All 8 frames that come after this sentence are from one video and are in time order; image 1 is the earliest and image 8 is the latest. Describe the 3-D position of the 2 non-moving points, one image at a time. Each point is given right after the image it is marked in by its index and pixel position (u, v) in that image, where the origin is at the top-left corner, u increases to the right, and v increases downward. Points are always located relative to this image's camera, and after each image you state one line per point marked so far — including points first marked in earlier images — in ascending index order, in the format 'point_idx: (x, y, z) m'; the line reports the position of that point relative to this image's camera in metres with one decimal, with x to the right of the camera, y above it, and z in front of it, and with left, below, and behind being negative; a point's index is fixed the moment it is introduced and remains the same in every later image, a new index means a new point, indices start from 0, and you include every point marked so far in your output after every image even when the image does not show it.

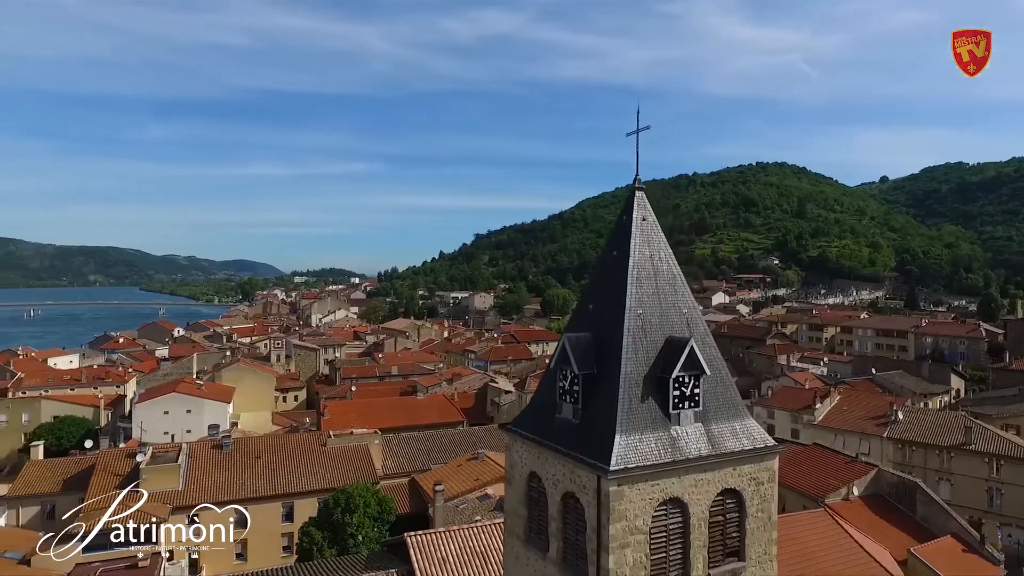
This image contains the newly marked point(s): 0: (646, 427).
0: (+2.5, -2.5, +11.4) m
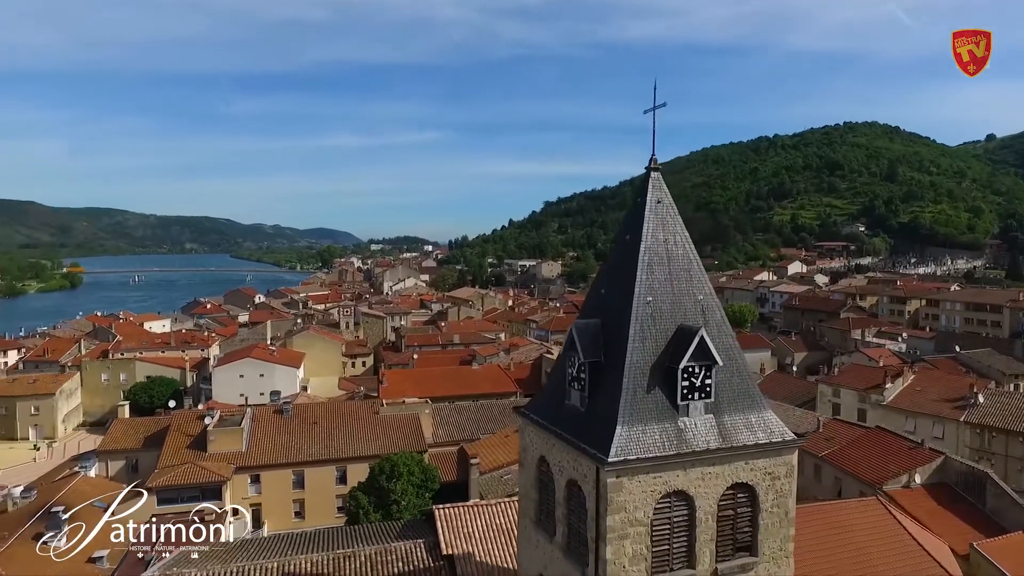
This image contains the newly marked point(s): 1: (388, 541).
0: (+2.5, -2.3, +11.1) m
1: (-3.5, -6.9, +17.2) m
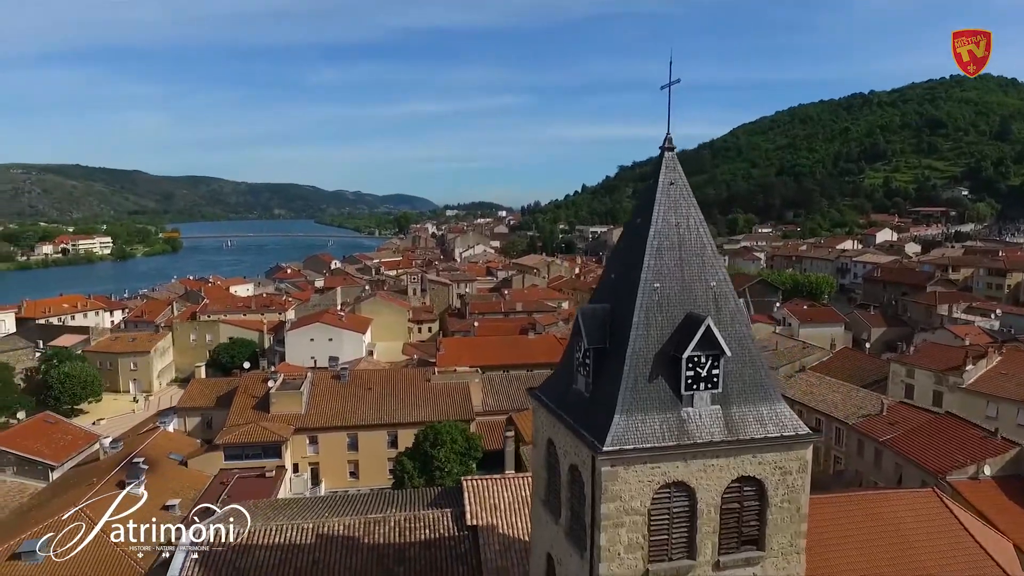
0: (+2.5, -2.1, +10.9) m
1: (-2.7, -6.3, +17.9) m
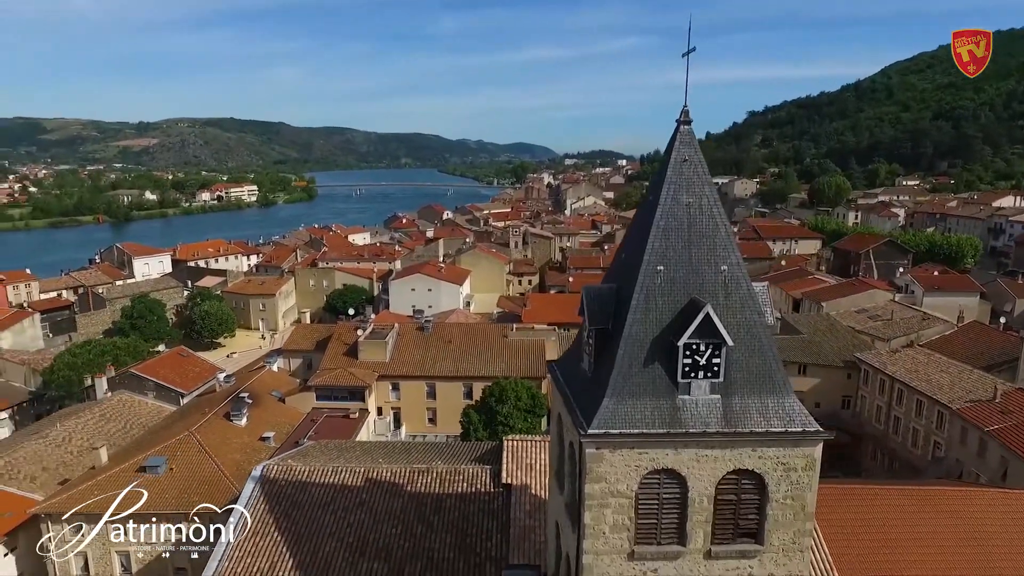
0: (+2.3, -1.8, +10.8) m
1: (-1.5, -5.3, +18.9) m
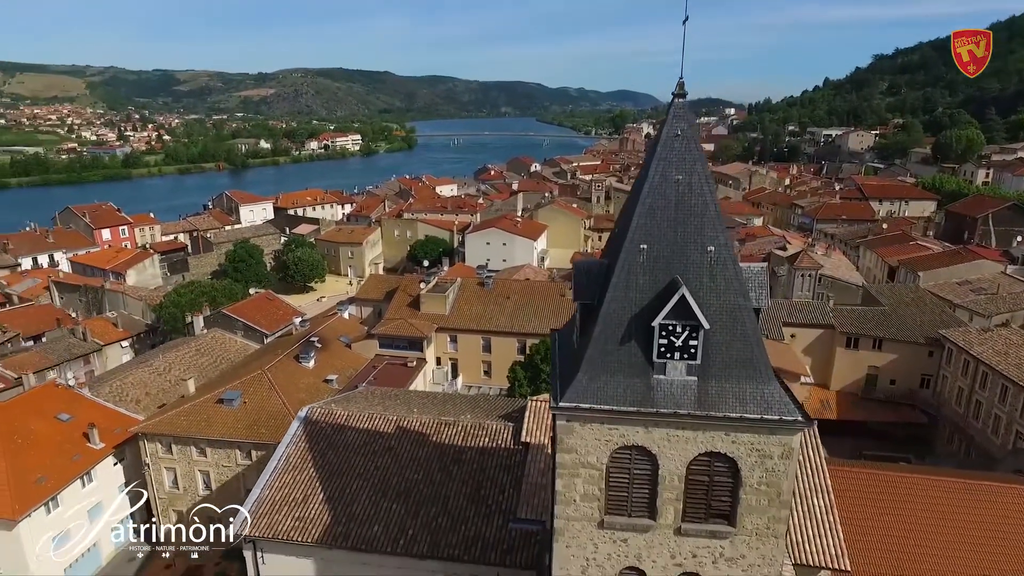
0: (+1.9, -1.4, +10.9) m
1: (-0.7, -4.1, +19.8) m
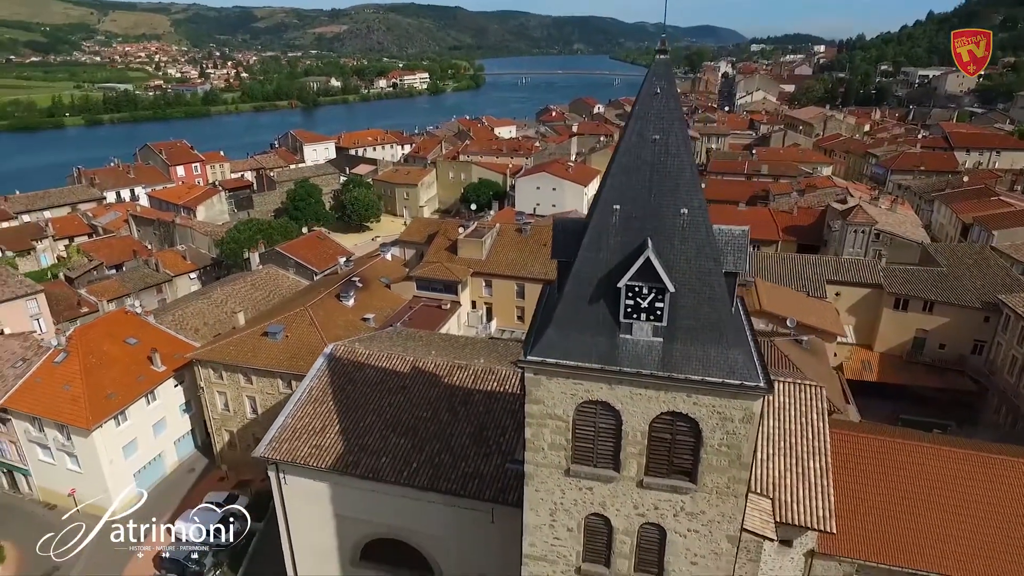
0: (+1.3, -0.7, +11.1) m
1: (-0.3, -2.4, +20.5) m
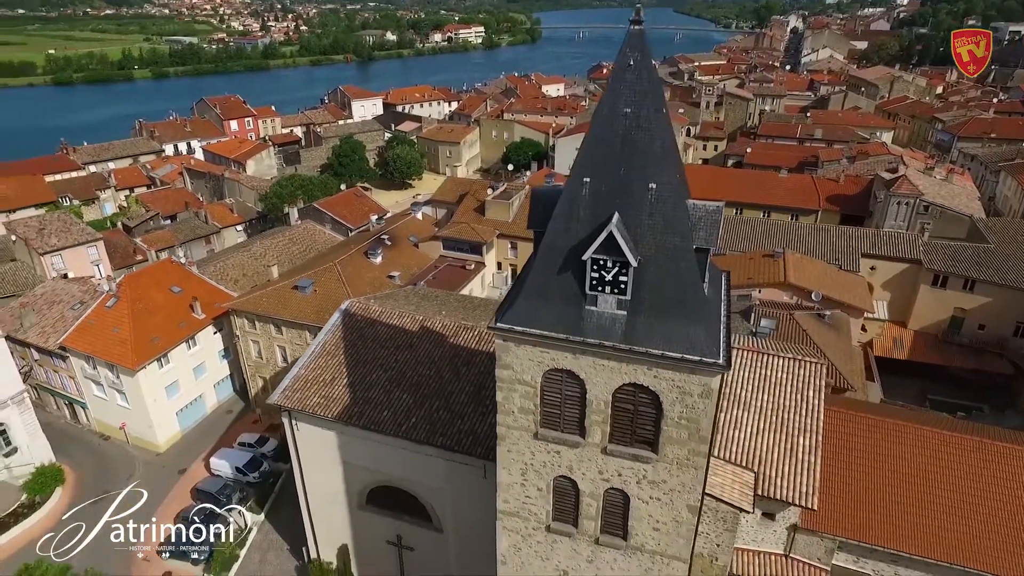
0: (+0.8, -0.2, +11.4) m
1: (-0.1, -1.2, +20.9) m
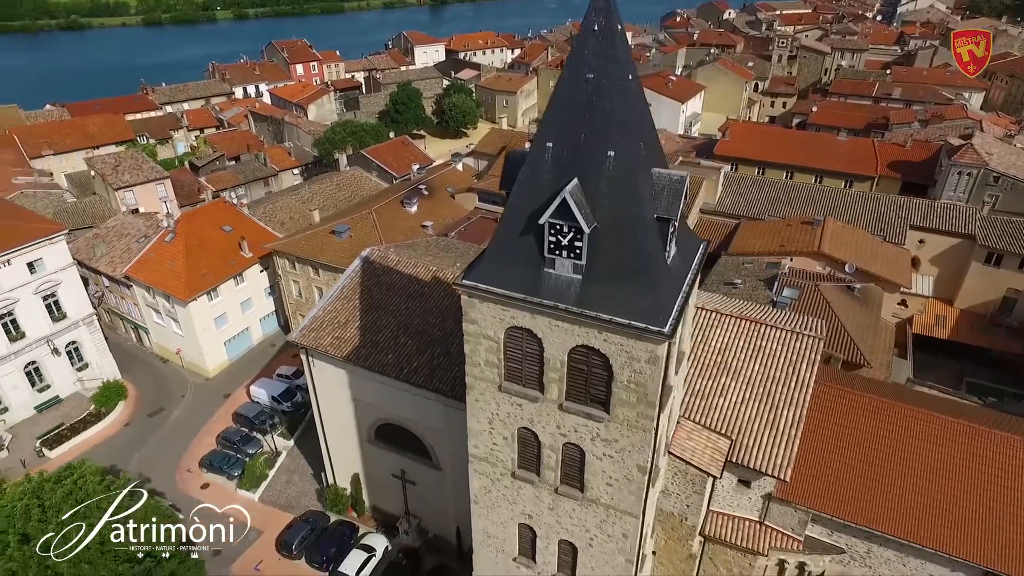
0: (+0.1, +0.5, +11.7) m
1: (+0.2, +0.3, +21.4) m
